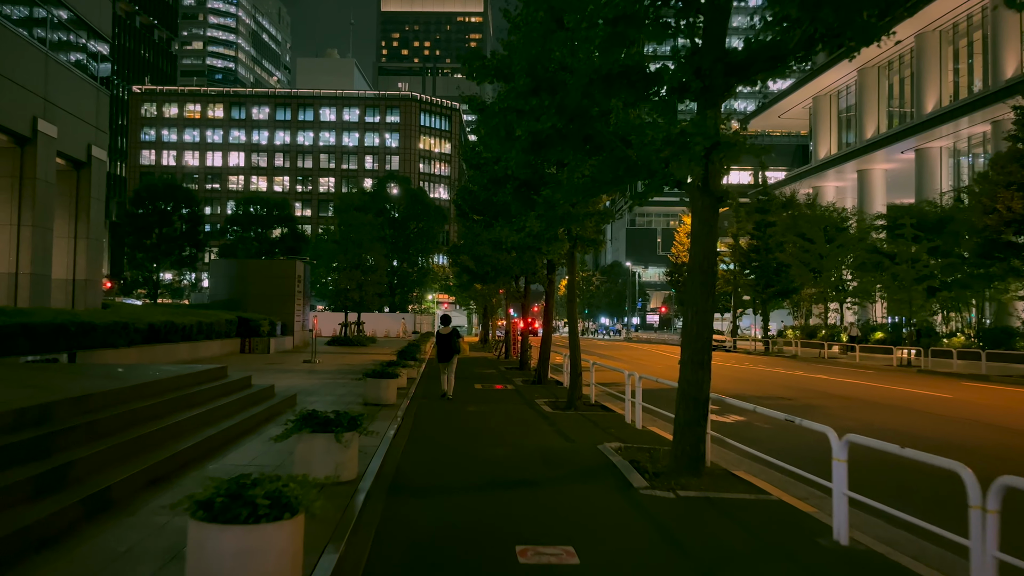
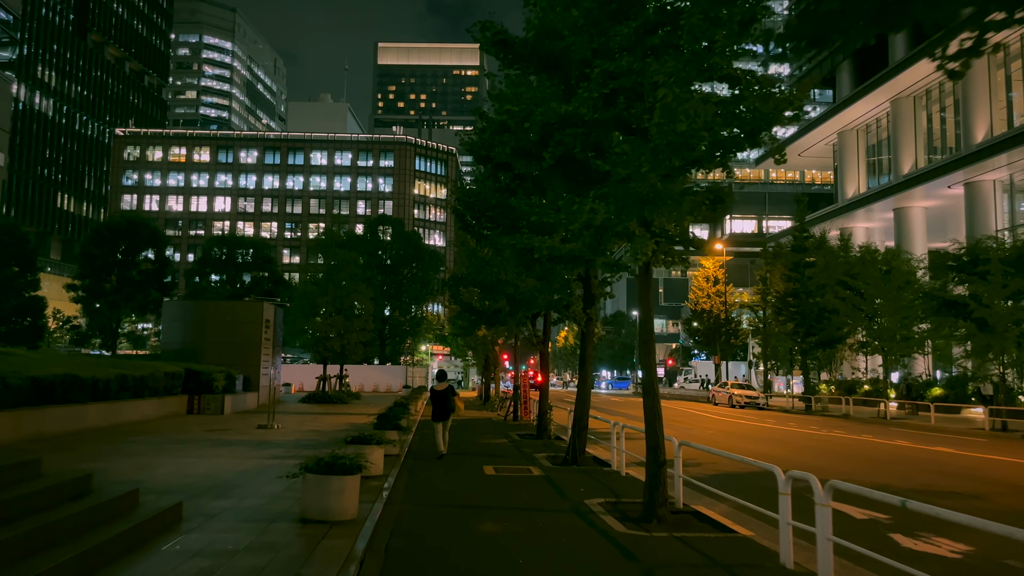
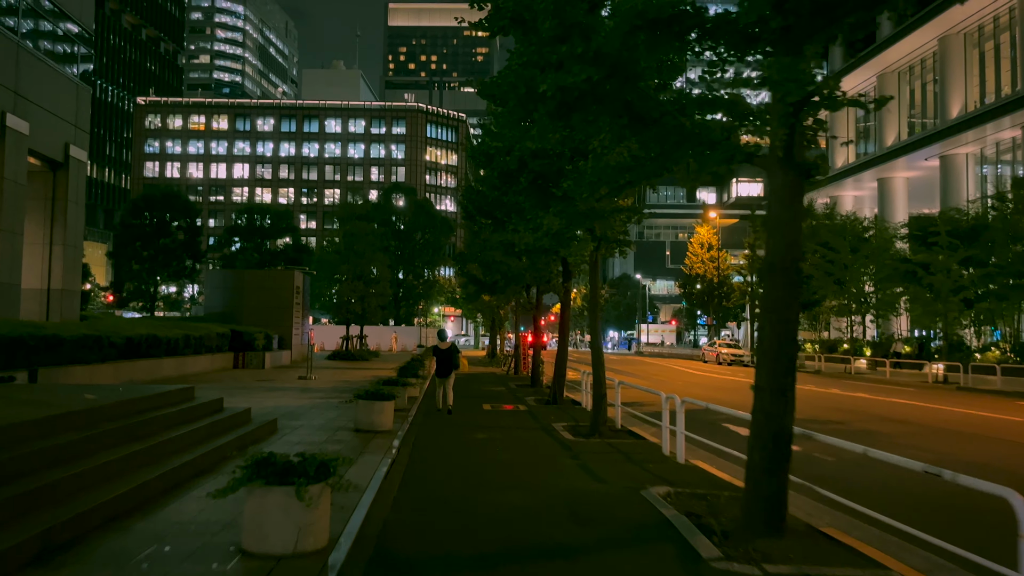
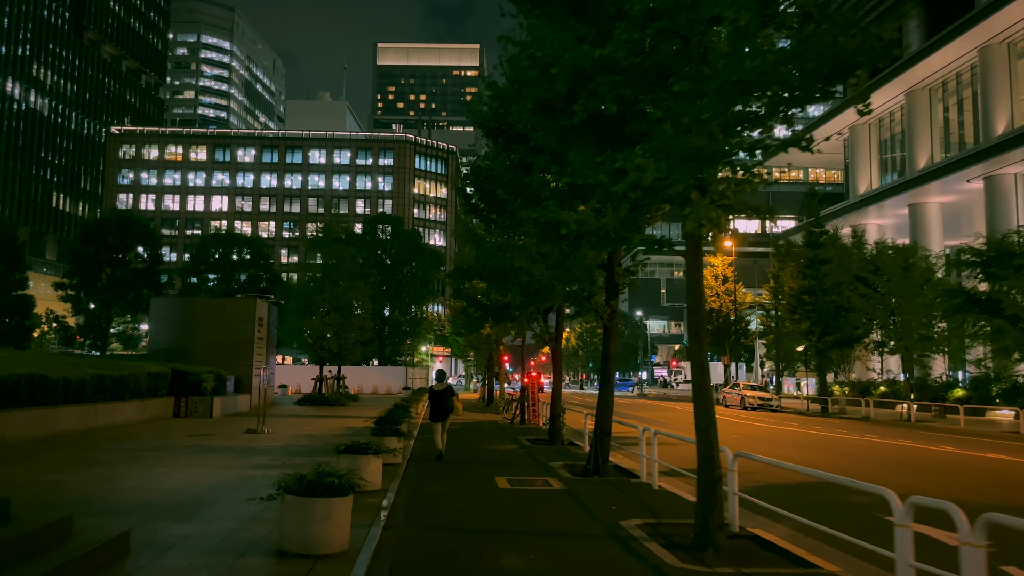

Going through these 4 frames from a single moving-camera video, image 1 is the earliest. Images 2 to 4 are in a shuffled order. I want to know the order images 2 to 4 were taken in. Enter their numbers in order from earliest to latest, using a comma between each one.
3, 2, 4
